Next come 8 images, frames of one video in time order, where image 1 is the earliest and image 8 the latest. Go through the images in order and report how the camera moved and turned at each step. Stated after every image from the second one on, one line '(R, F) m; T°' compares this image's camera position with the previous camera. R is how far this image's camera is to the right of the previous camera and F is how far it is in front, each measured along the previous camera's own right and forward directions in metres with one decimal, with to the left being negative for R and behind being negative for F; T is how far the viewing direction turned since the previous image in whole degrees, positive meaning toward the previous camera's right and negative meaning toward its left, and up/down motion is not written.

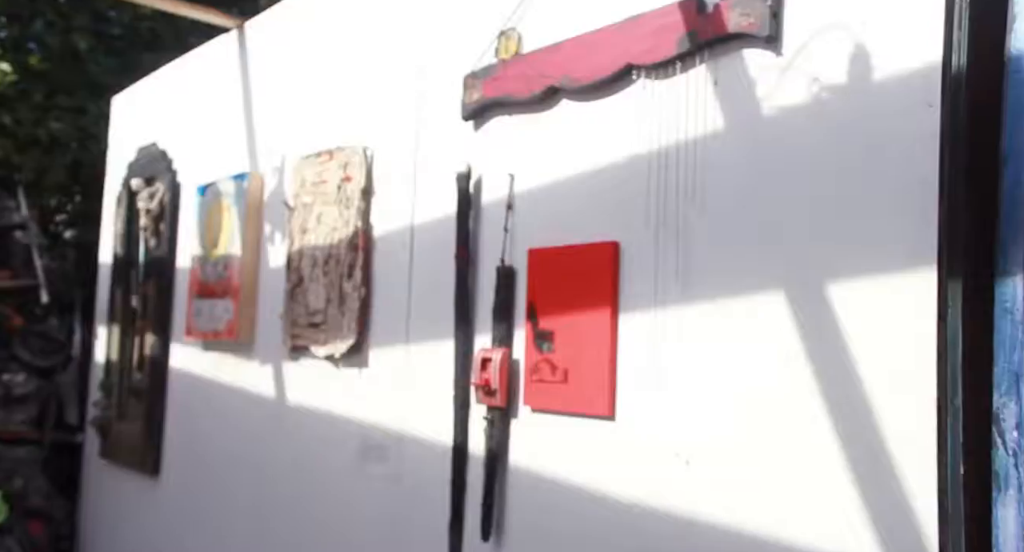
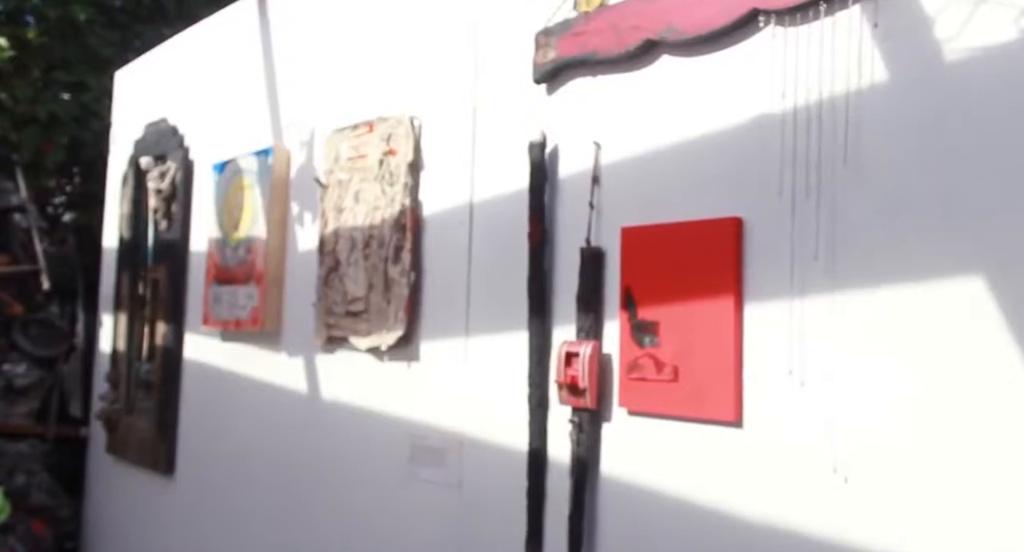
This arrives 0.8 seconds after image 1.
(-0.2, +0.3) m; 0°
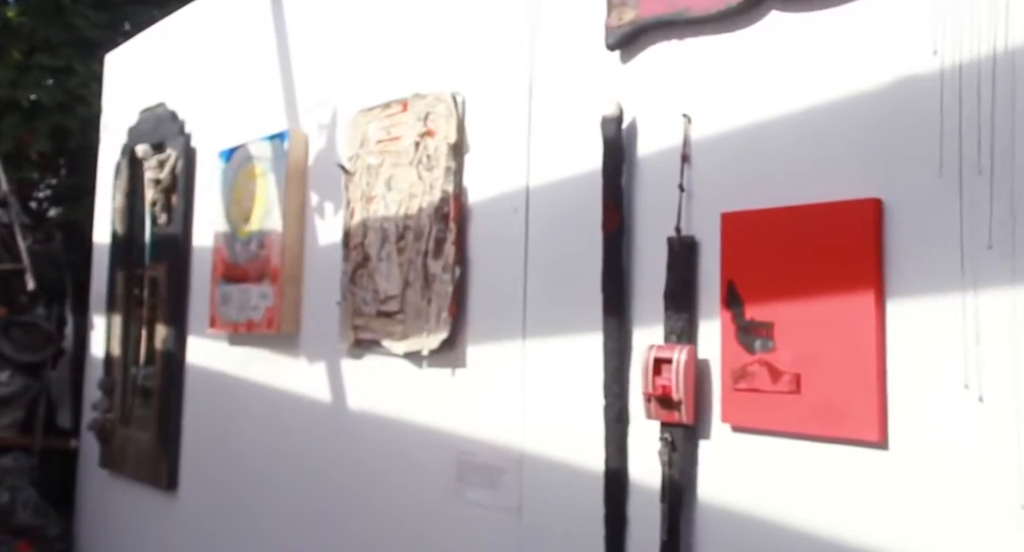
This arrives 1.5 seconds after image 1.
(-0.2, +0.3) m; +1°
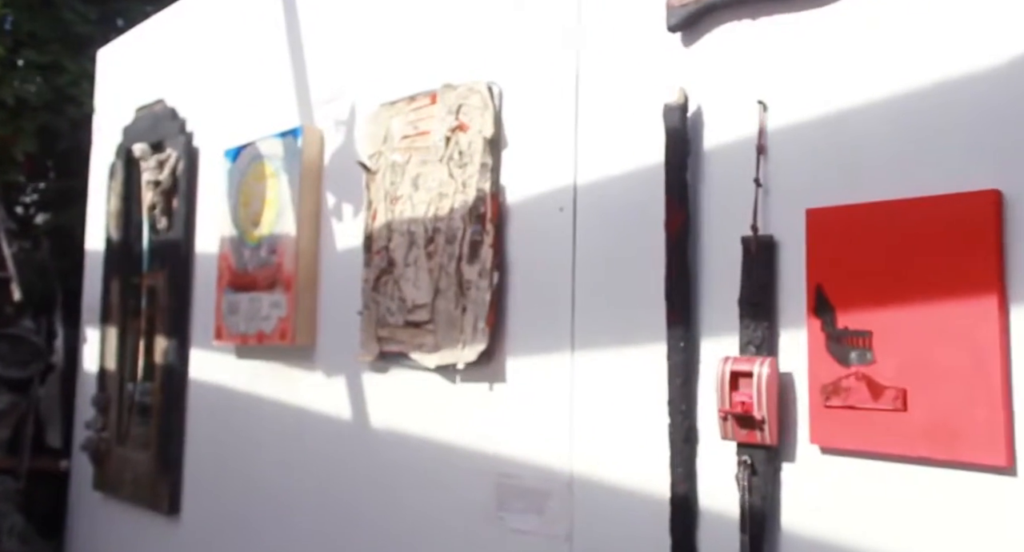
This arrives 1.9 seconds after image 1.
(-0.1, +0.2) m; +1°
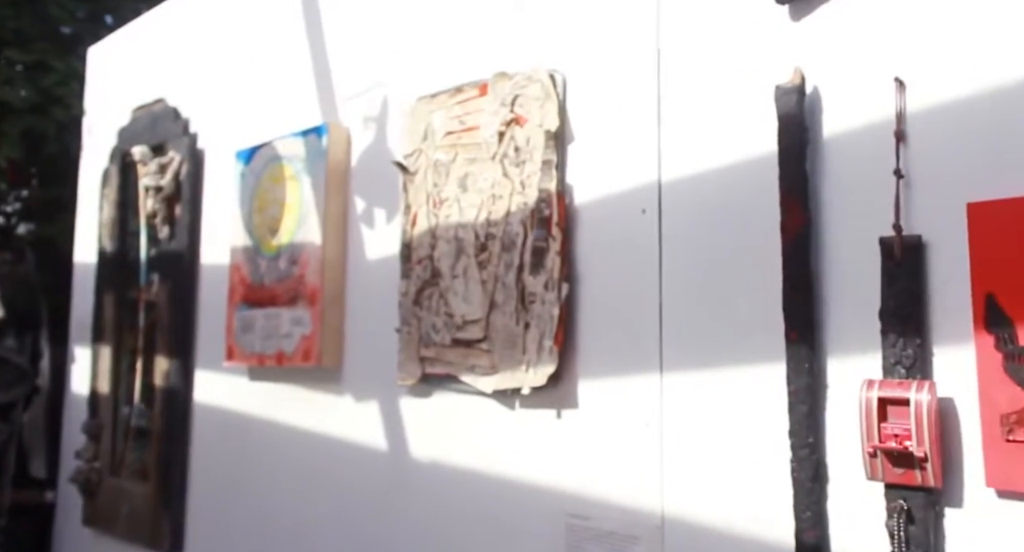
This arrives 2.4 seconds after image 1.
(-0.2, +0.3) m; +1°
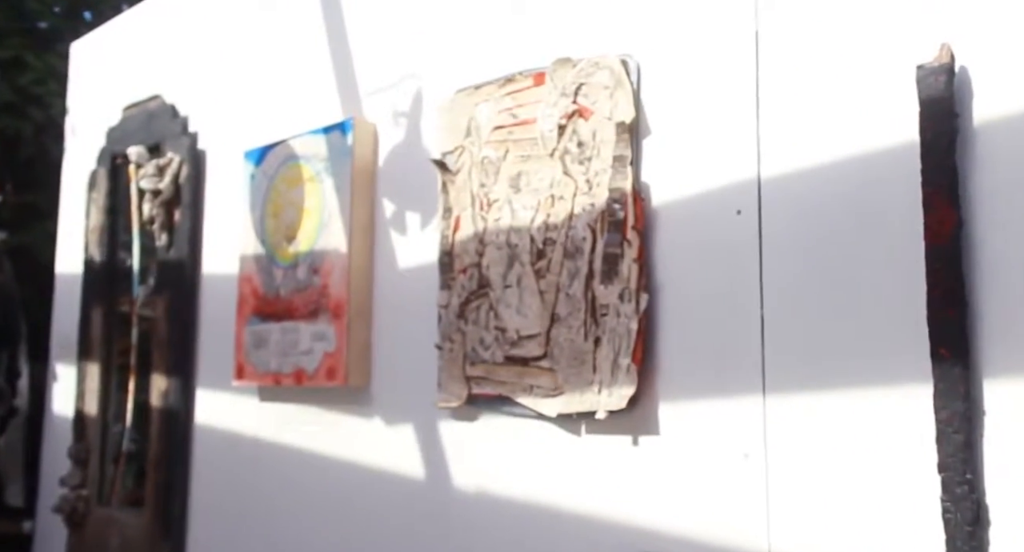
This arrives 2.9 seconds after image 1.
(-0.2, +0.2) m; +2°
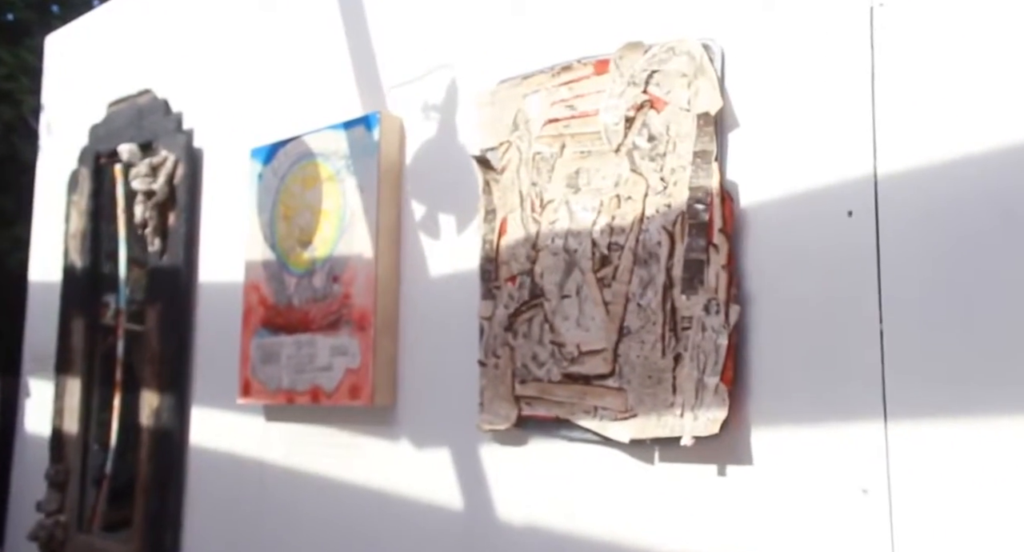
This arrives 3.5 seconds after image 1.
(-0.2, +0.2) m; +2°
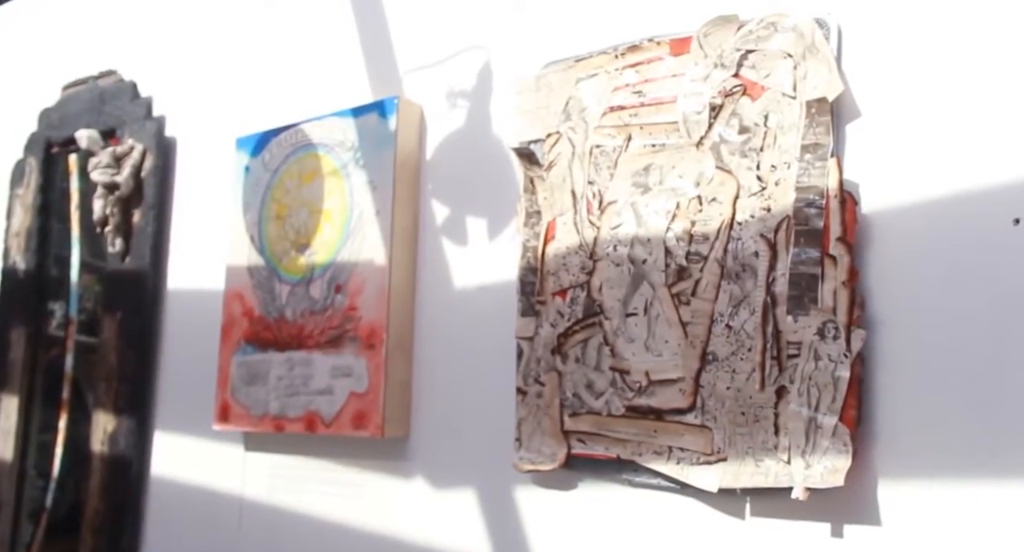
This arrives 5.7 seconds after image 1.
(-0.2, +0.3) m; +4°
